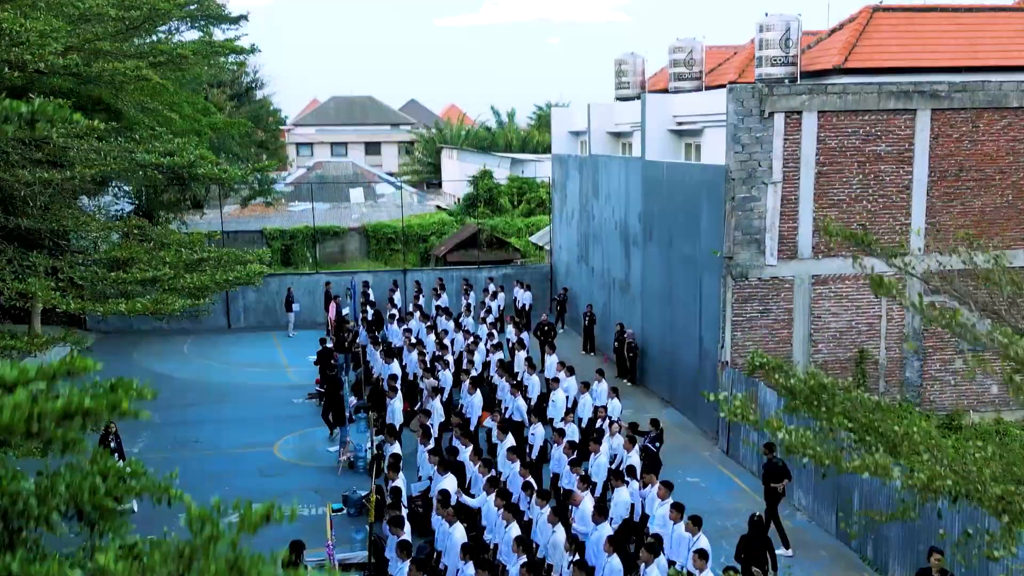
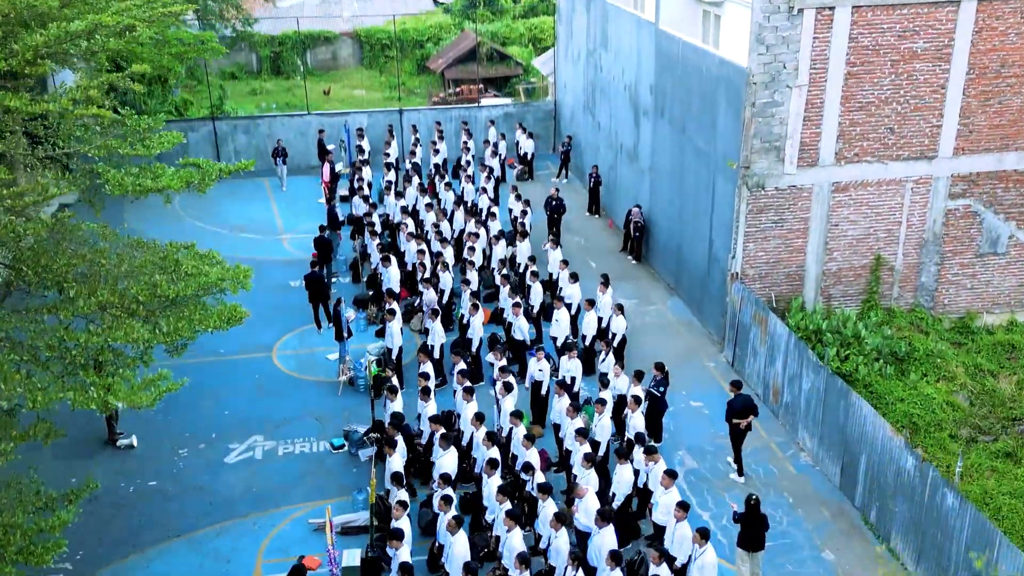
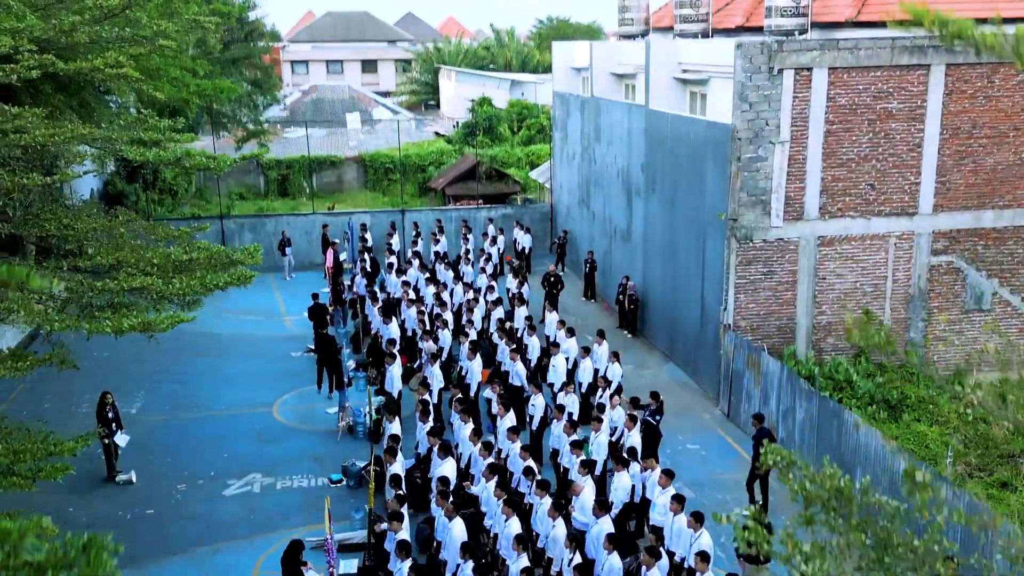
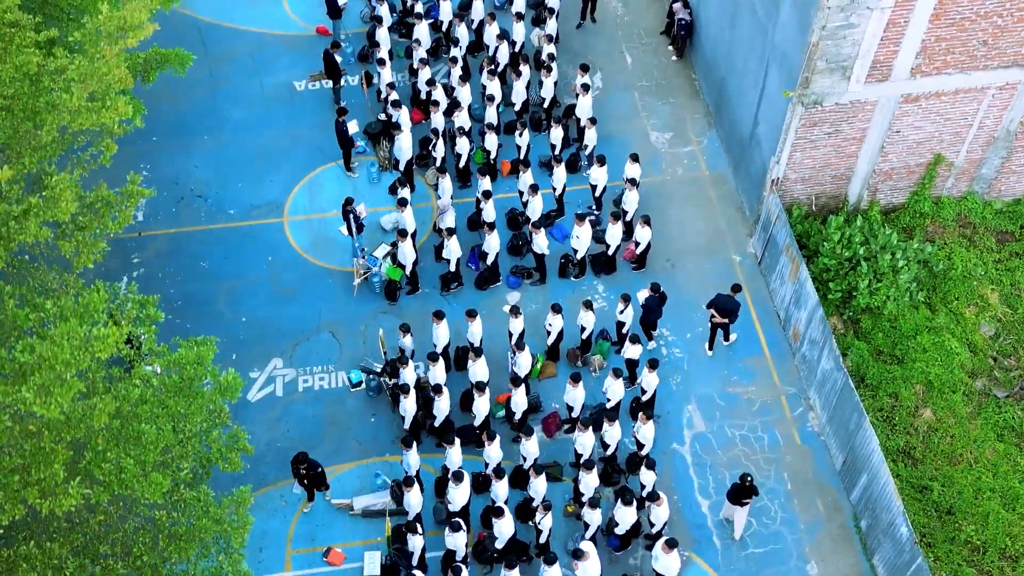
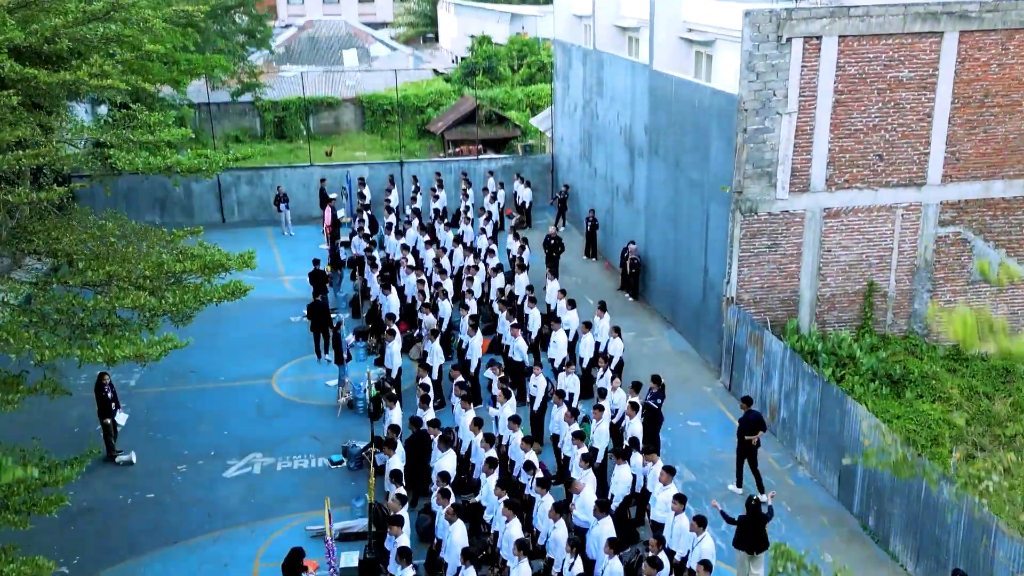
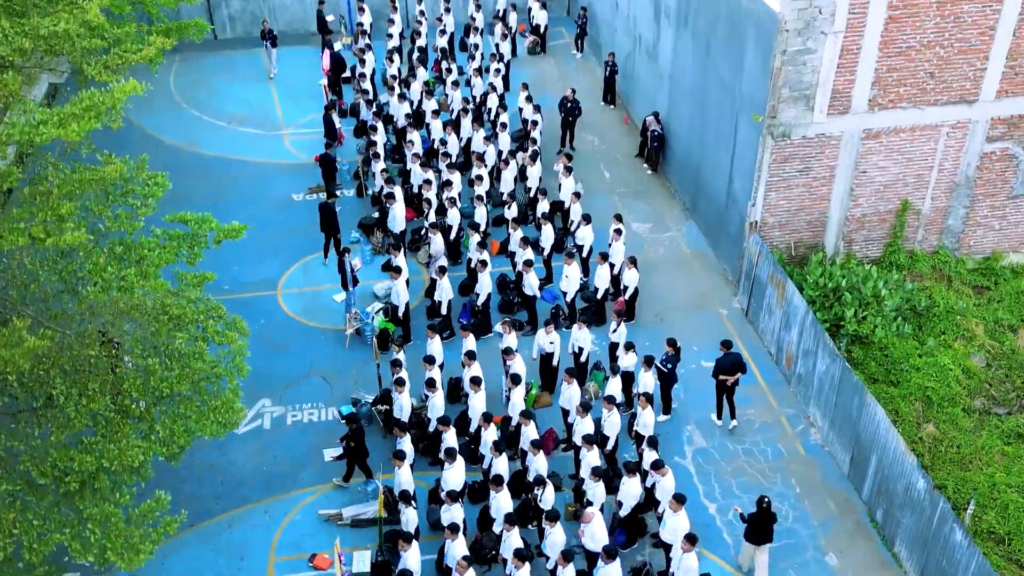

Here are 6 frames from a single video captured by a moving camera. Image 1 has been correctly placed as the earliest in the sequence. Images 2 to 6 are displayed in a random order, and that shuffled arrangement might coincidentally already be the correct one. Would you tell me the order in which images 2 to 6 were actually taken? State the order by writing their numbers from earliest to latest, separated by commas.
3, 5, 2, 6, 4
